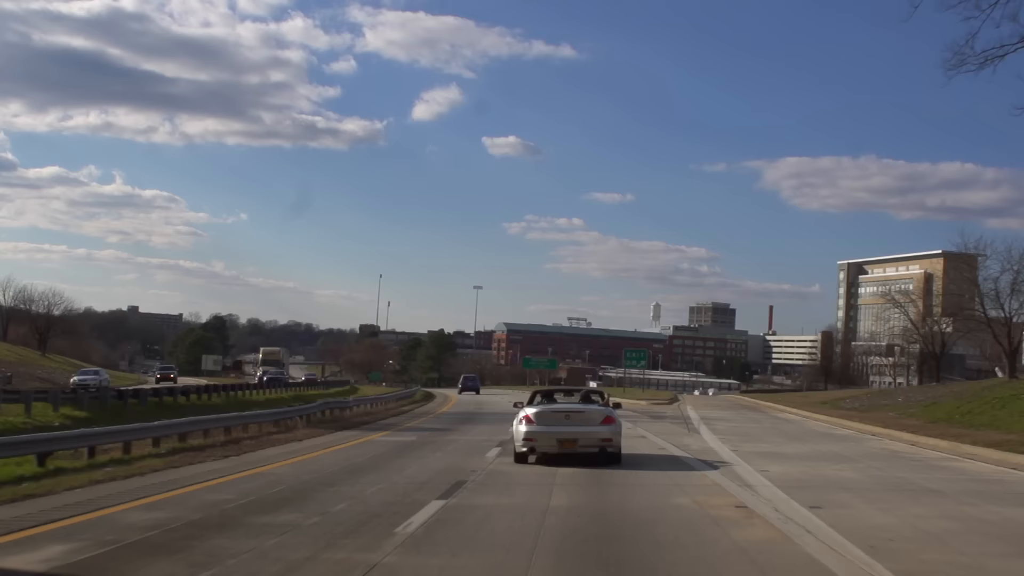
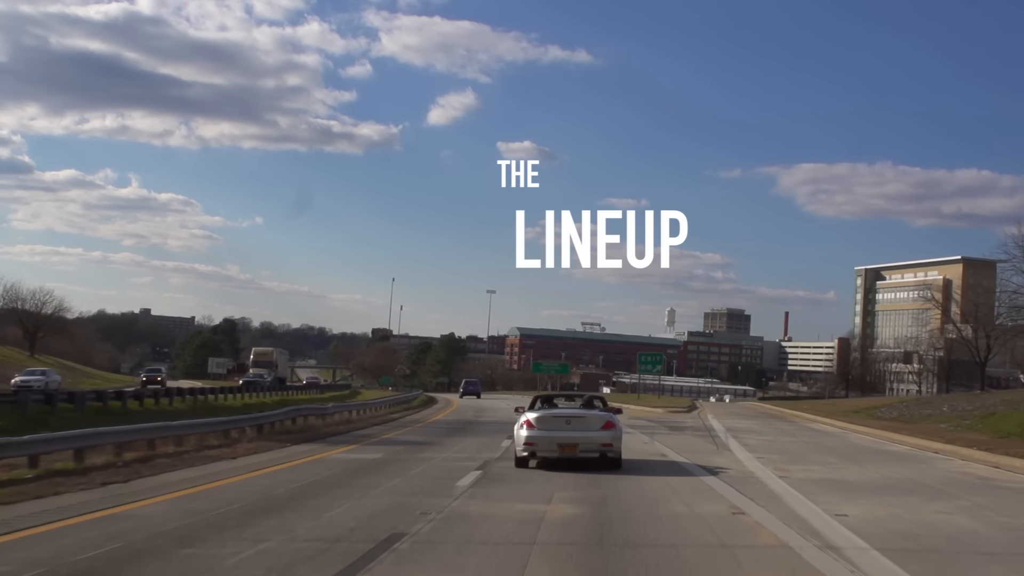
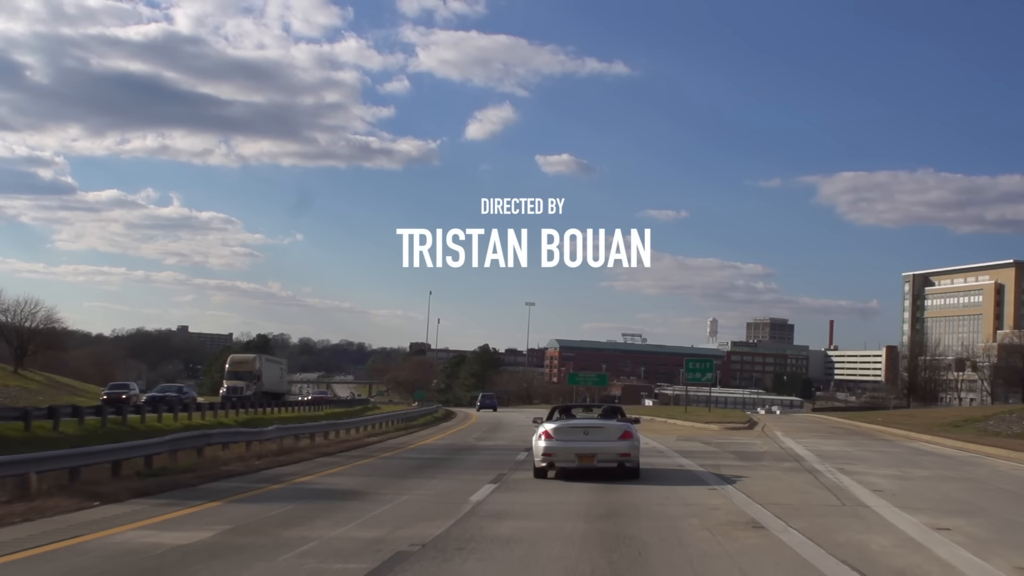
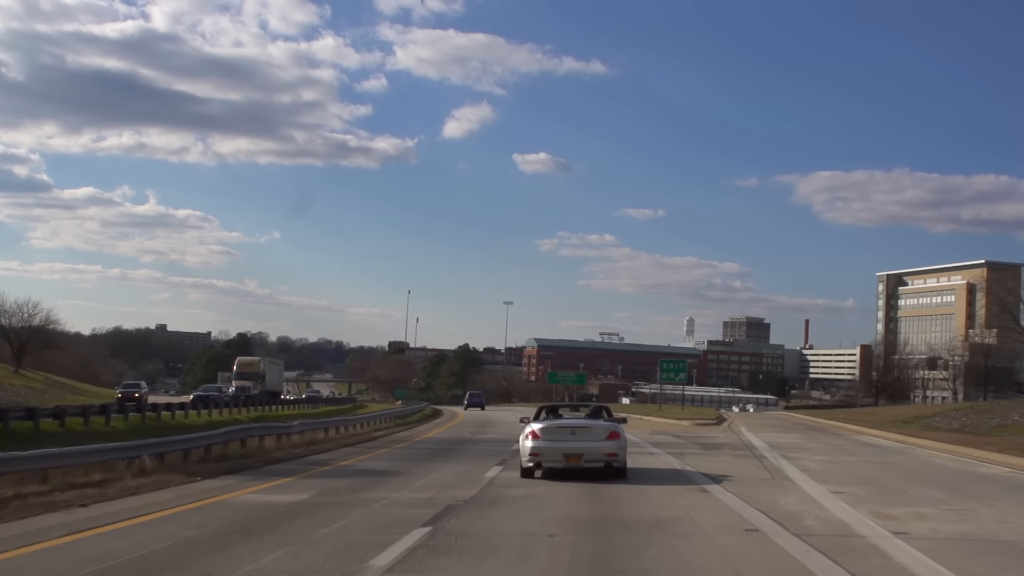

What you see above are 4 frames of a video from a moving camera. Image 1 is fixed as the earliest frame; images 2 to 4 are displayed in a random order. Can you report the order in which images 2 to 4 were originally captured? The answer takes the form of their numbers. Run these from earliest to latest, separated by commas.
2, 4, 3
